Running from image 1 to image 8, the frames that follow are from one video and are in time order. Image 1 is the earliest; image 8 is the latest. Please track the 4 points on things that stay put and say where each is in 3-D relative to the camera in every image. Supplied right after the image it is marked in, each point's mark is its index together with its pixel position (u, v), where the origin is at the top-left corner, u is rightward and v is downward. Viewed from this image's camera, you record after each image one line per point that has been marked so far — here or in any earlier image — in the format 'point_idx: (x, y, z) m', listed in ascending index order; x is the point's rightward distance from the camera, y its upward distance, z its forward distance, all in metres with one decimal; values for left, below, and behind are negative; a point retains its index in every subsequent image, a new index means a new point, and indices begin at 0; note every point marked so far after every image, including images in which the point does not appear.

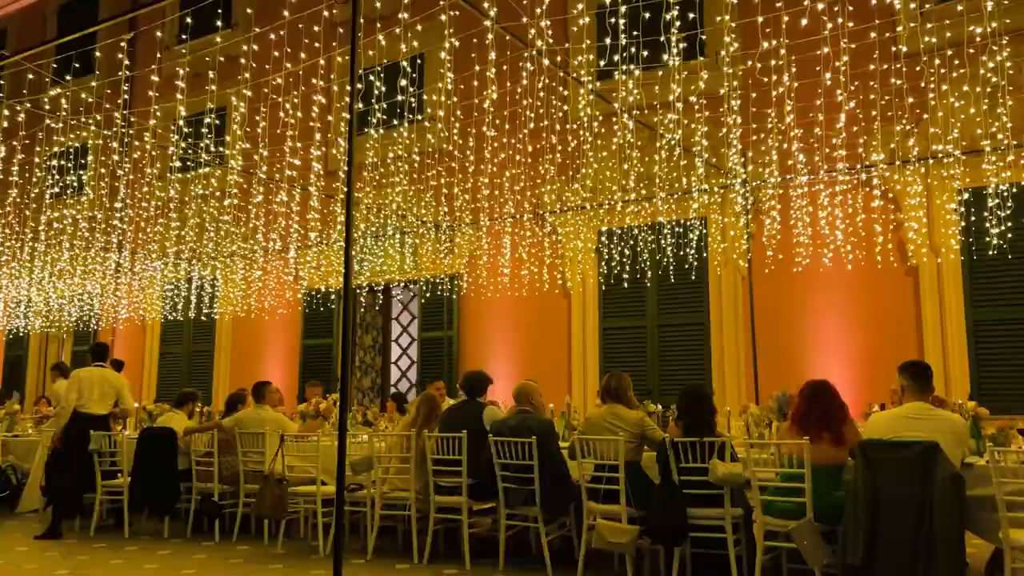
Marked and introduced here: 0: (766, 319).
0: (+2.5, -0.3, +8.0) m
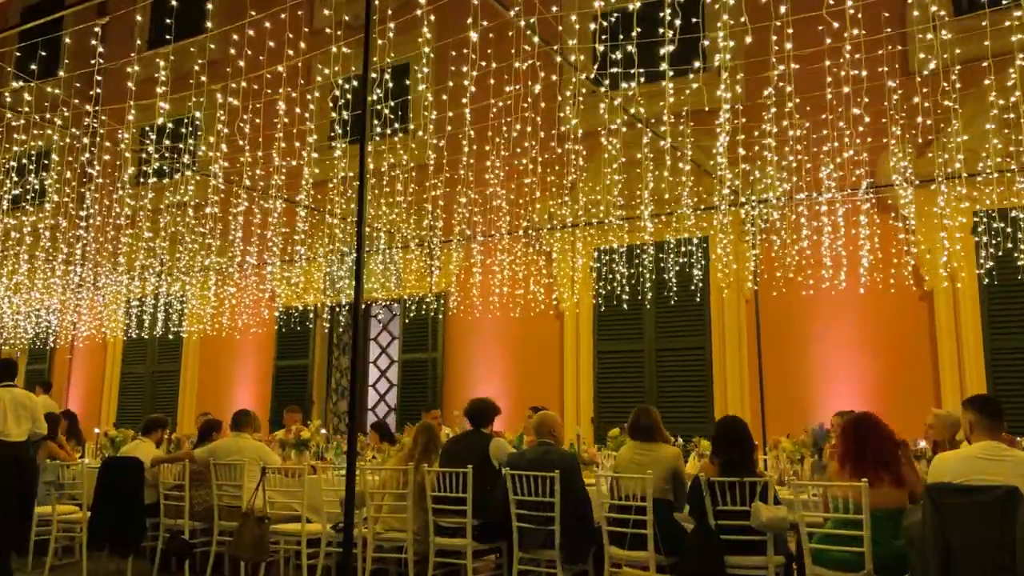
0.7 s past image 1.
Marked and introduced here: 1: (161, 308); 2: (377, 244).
0: (+2.4, -0.5, +7.7) m
1: (-4.4, -0.1, +11.2) m
2: (-1.4, +0.6, +9.8) m
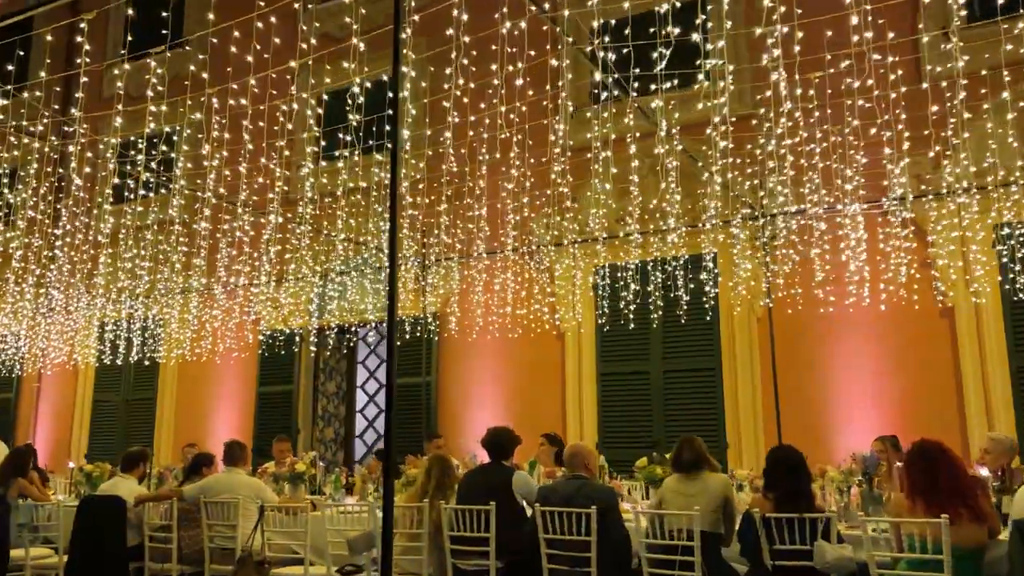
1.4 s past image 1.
0: (+2.4, -0.7, +7.4) m
1: (-4.4, -0.4, +10.6) m
2: (-1.5, +0.3, +9.4) m
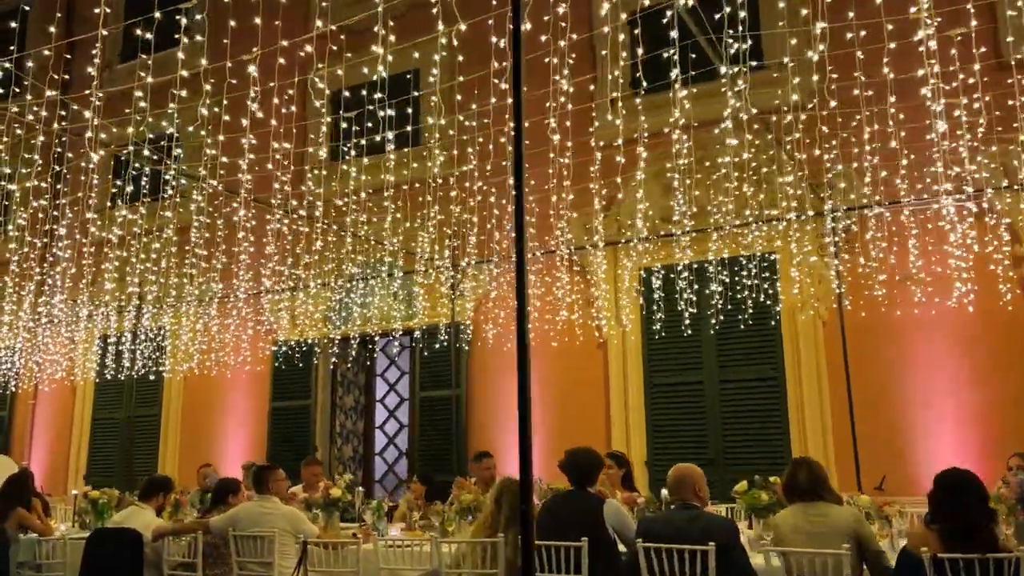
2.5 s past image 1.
0: (+2.8, -0.7, +6.7) m
1: (-4.1, -0.5, +10.0) m
2: (-1.1, +0.2, +8.7) m
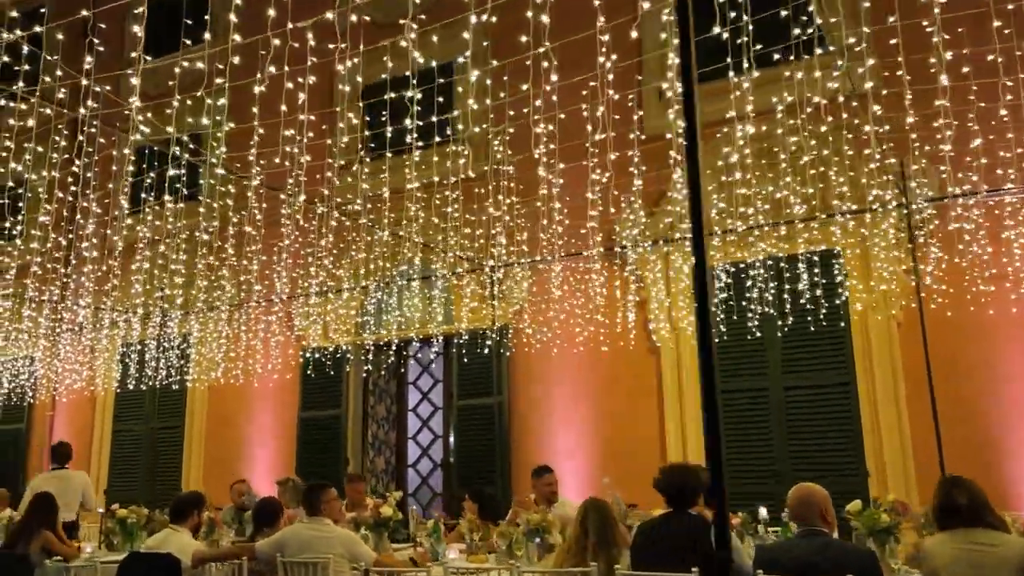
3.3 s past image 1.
0: (+3.2, -0.6, +6.2) m
1: (-3.6, -0.5, +9.5) m
2: (-0.7, +0.2, +8.3) m
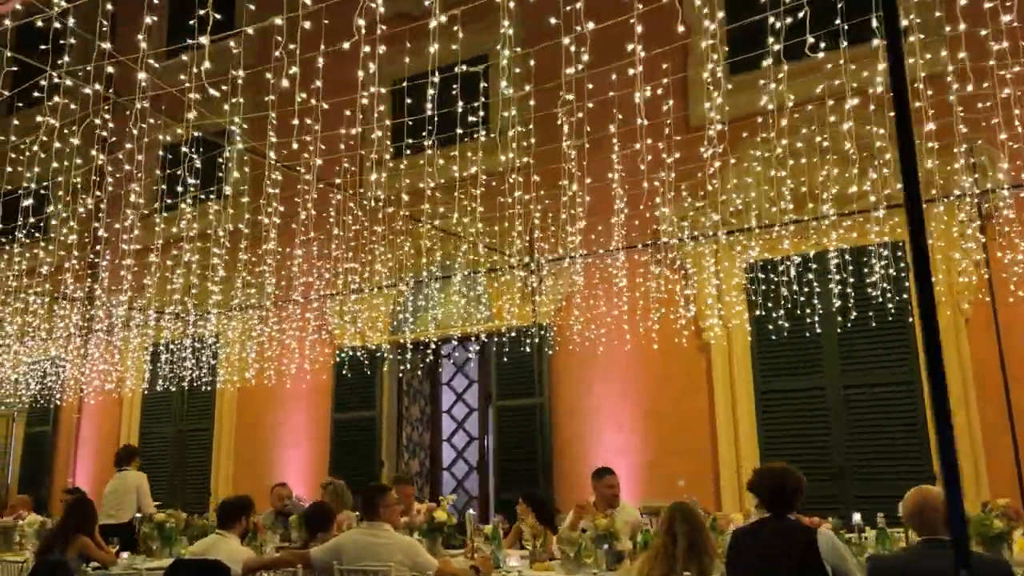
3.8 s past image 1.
0: (+3.6, -0.6, +5.9) m
1: (-3.2, -0.5, +9.3) m
2: (-0.3, +0.2, +8.0) m
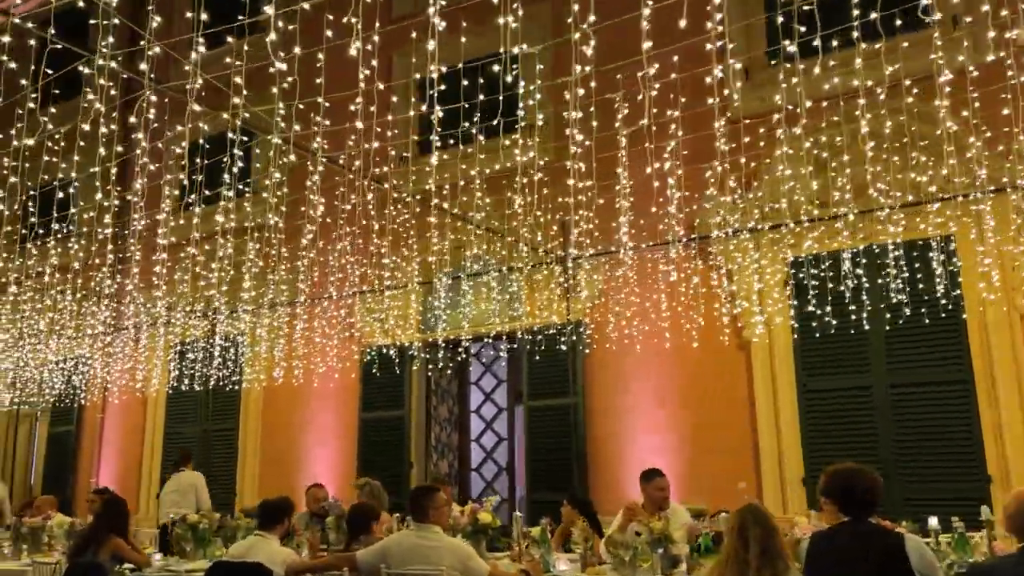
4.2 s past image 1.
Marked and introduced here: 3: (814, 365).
0: (+3.9, -0.6, +5.7) m
1: (-2.9, -0.5, +9.2) m
2: (0.0, +0.3, +7.9) m
3: (+2.4, -0.6, +6.6) m
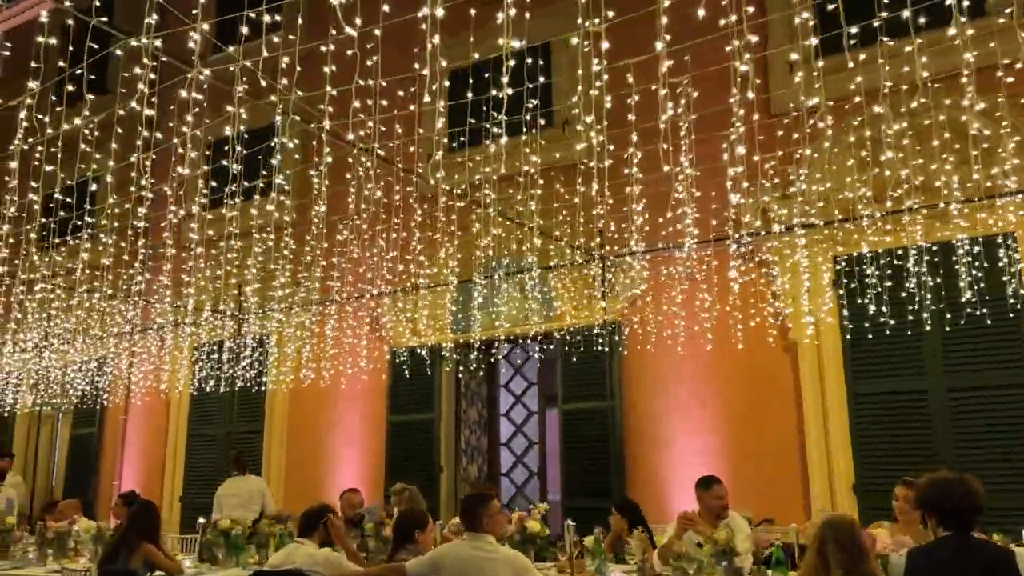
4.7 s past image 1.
0: (+4.2, -0.6, +5.4) m
1: (-2.6, -0.5, +9.0) m
2: (+0.3, +0.3, +7.7) m
3: (+2.7, -0.6, +6.4) m
